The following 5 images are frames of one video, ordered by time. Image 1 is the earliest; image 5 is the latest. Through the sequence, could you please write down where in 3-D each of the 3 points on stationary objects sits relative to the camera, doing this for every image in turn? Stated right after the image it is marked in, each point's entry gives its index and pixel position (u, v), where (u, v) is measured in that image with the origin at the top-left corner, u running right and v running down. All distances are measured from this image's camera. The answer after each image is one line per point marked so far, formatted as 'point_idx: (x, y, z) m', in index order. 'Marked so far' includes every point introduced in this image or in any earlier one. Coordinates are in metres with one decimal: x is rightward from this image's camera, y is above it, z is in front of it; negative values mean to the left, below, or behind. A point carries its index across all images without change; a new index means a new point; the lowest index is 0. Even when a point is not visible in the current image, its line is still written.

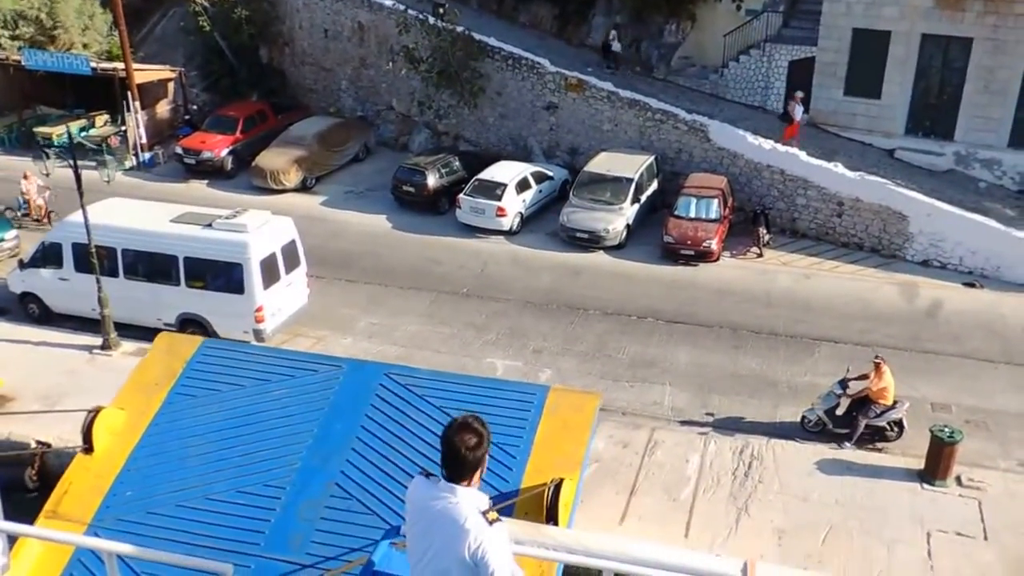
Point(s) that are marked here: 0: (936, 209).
0: (+7.9, +1.5, +17.4) m
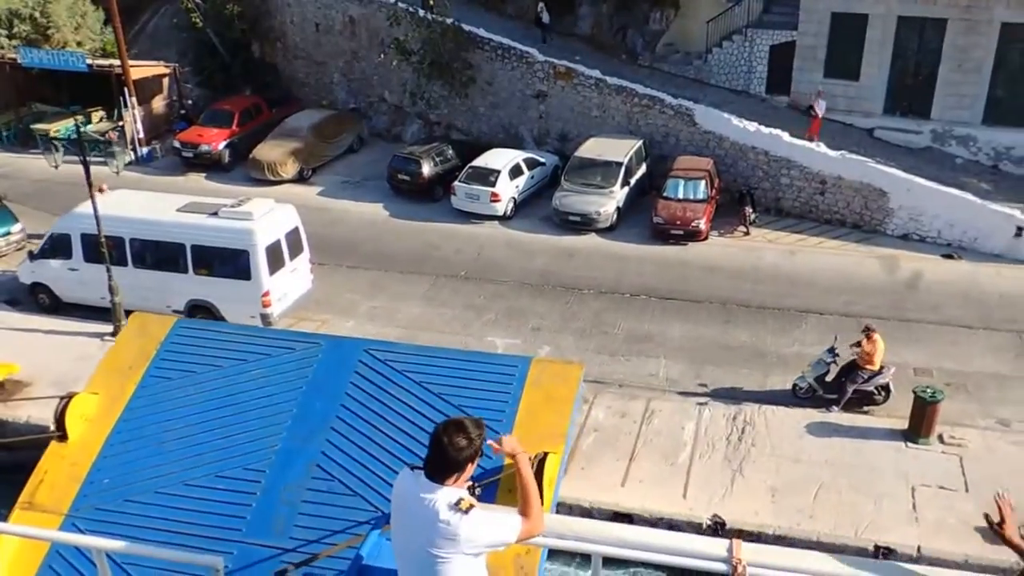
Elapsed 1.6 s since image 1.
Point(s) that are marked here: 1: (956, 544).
0: (+7.8, +2.0, +18.0) m
1: (+5.0, -3.0, +10.4) m
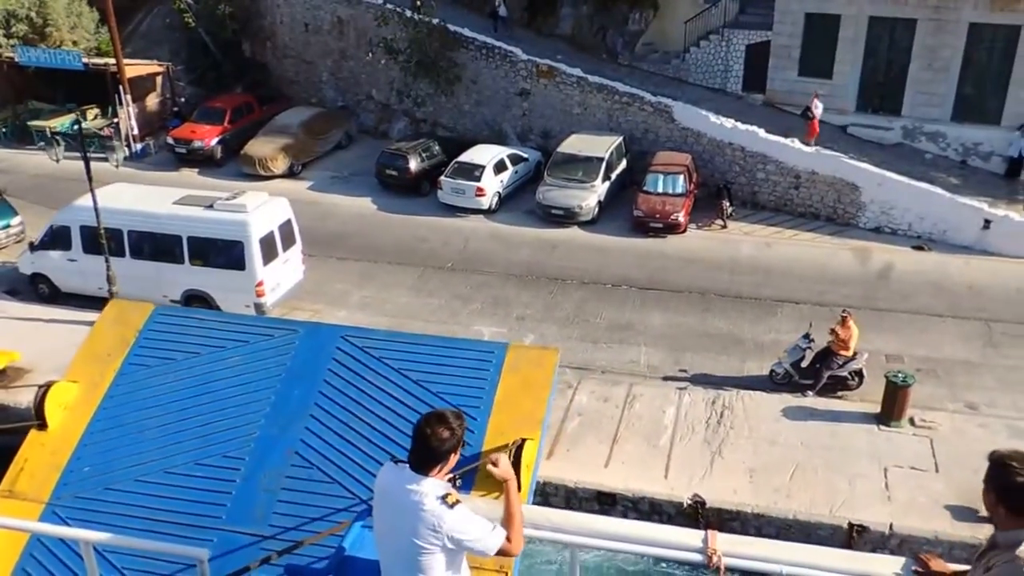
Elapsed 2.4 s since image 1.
0: (+7.4, +2.2, +18.6) m
1: (+4.9, -2.8, +11.0) m
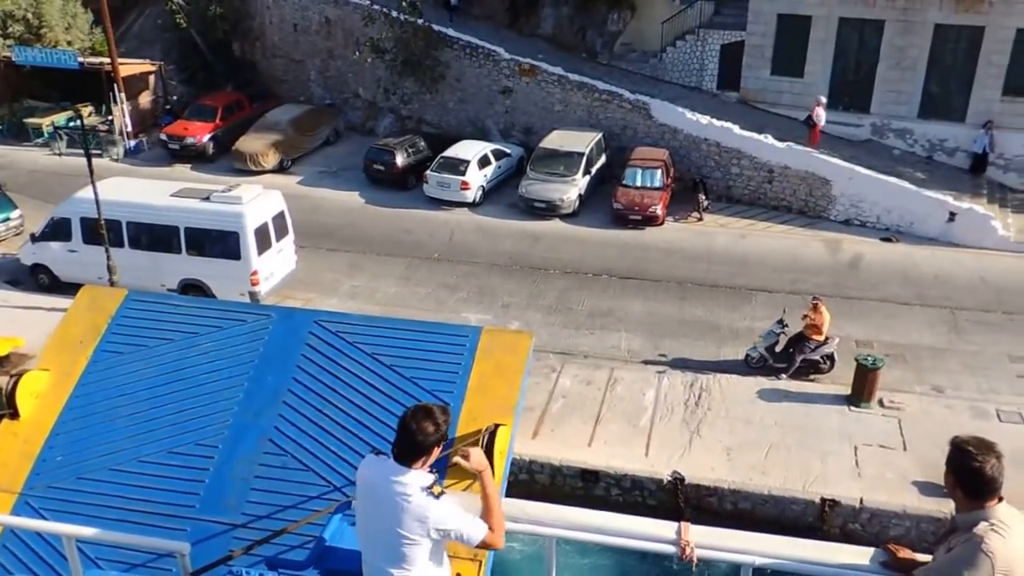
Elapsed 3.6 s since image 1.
0: (+7.1, +2.4, +19.4) m
1: (+4.7, -2.5, +11.6) m
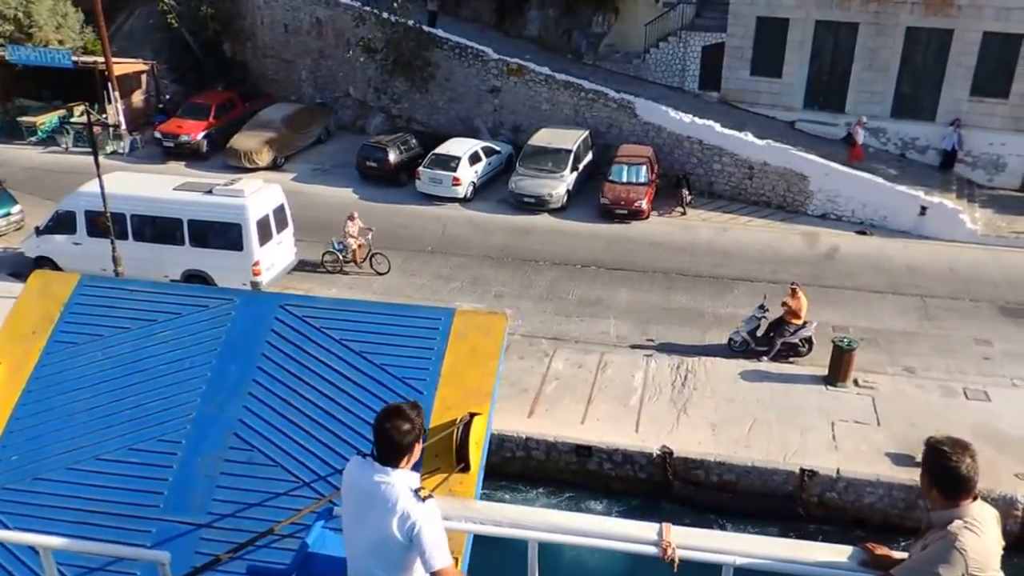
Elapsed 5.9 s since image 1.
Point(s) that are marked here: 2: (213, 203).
0: (+6.9, +2.6, +20.1) m
1: (+4.7, -2.3, +12.3) m
2: (-4.5, +1.3, +14.0) m
